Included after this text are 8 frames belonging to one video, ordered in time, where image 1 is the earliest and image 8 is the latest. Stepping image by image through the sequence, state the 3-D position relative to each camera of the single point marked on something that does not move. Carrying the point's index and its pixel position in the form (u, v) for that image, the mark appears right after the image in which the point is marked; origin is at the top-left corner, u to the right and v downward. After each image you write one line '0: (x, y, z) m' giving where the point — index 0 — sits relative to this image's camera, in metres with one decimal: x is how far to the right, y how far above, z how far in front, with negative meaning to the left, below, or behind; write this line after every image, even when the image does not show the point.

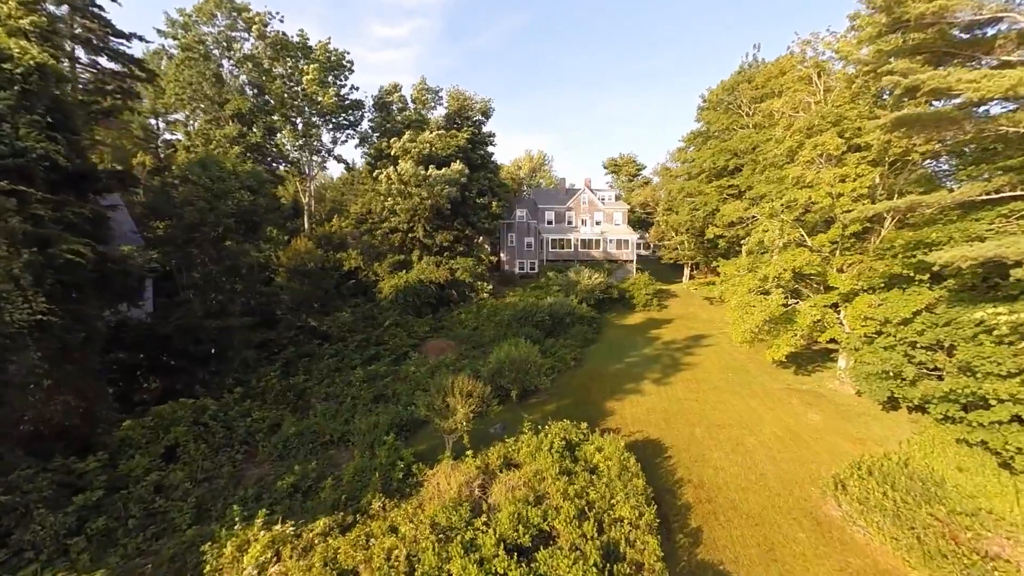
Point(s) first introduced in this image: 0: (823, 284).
0: (+12.3, +0.1, +18.8) m
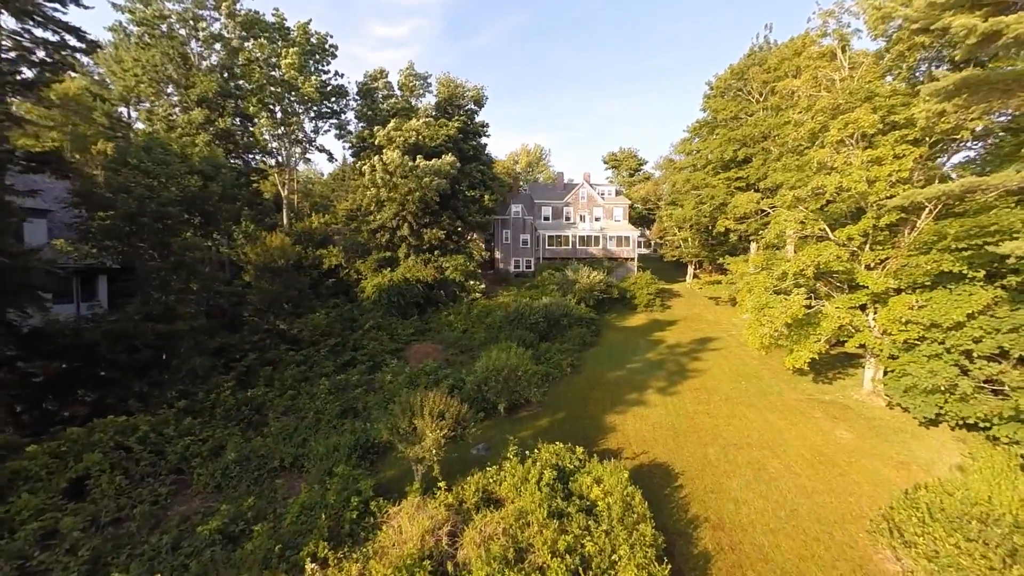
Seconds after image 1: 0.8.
0: (+11.9, +0.2, +16.7) m
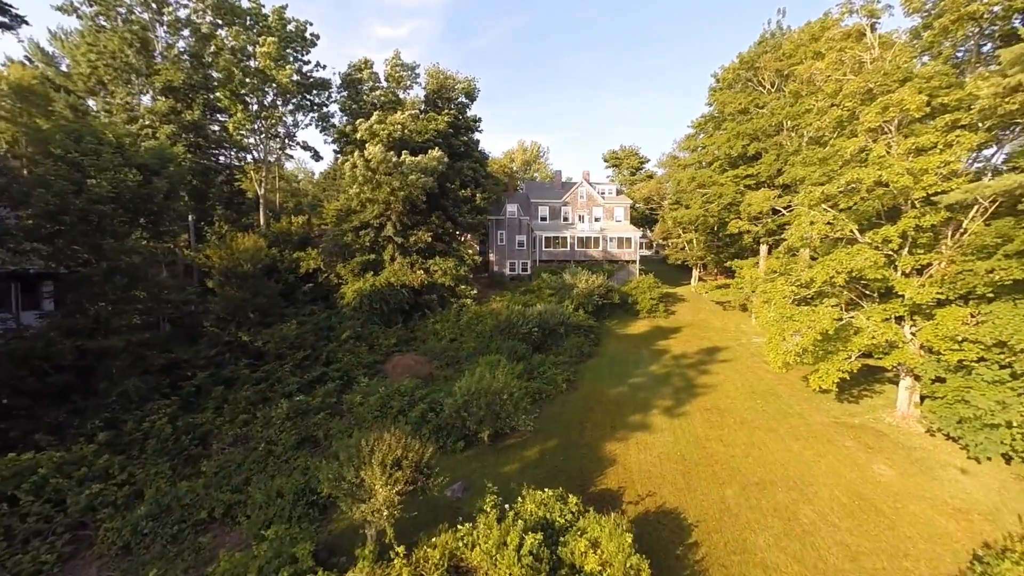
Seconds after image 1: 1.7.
0: (+11.5, -0.1, +14.7) m
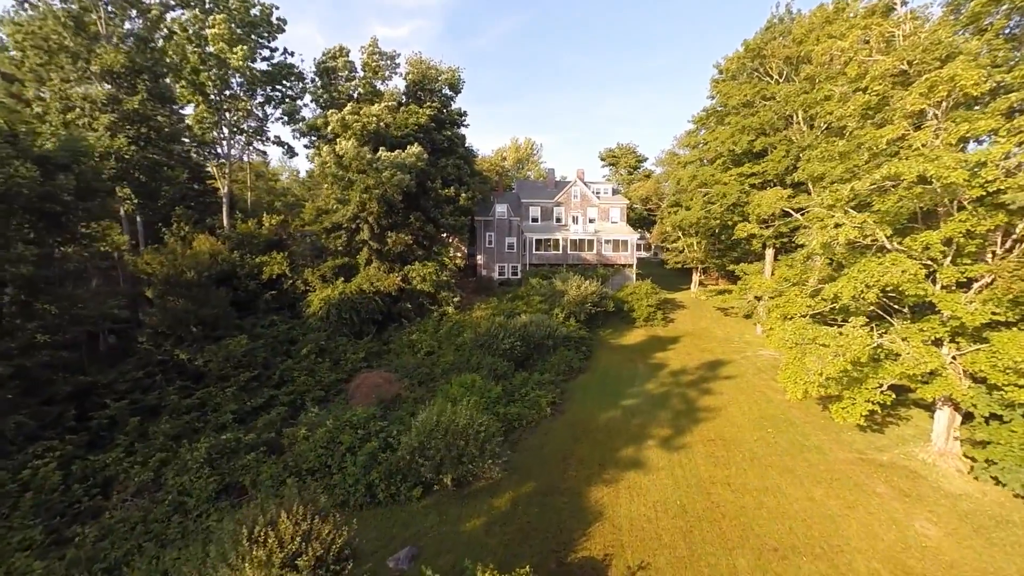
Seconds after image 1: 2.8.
0: (+10.7, -0.5, +12.5) m
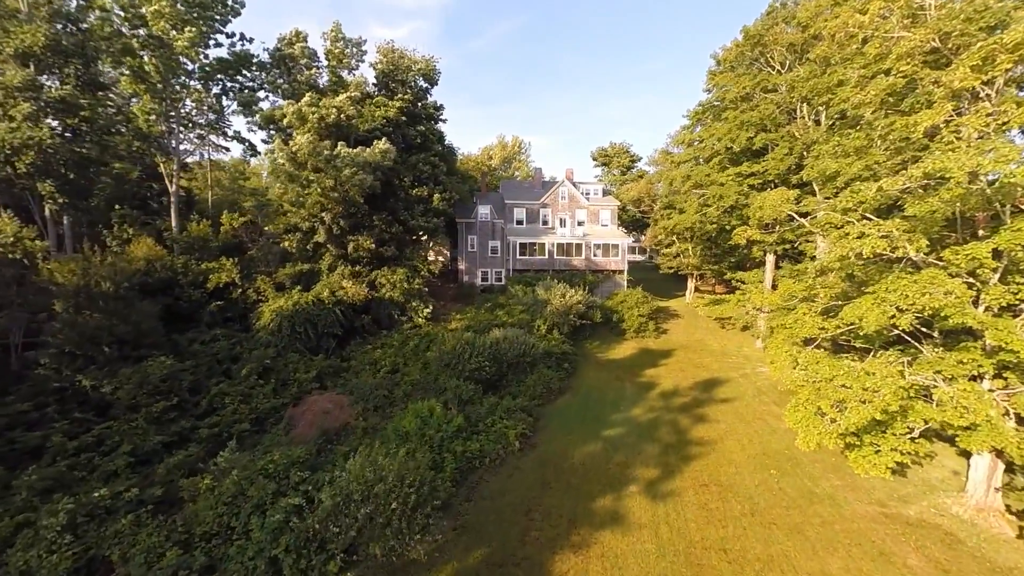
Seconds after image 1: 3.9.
0: (+9.6, -1.0, +10.3) m
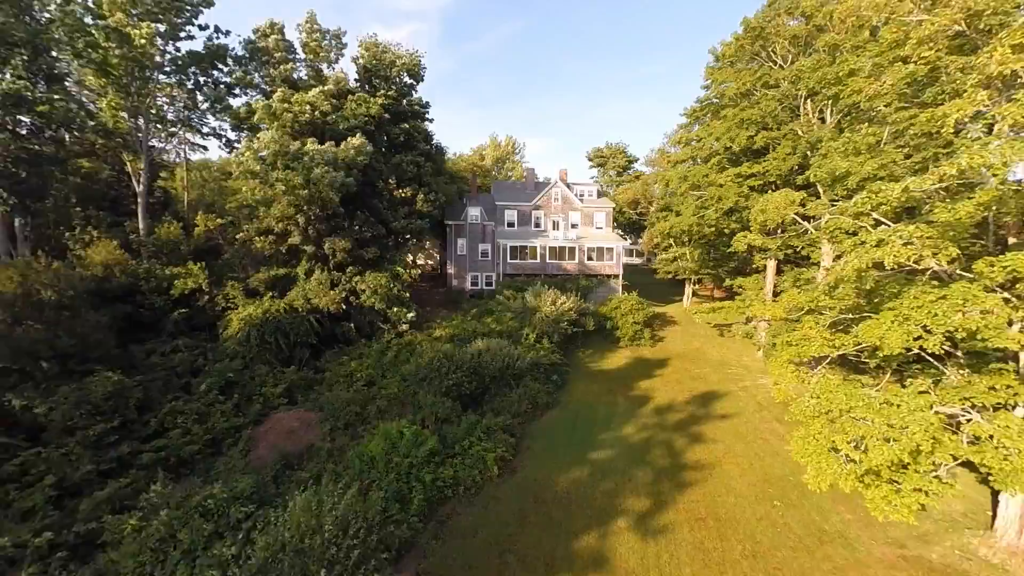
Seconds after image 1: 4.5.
0: (+9.0, -1.3, +9.1) m
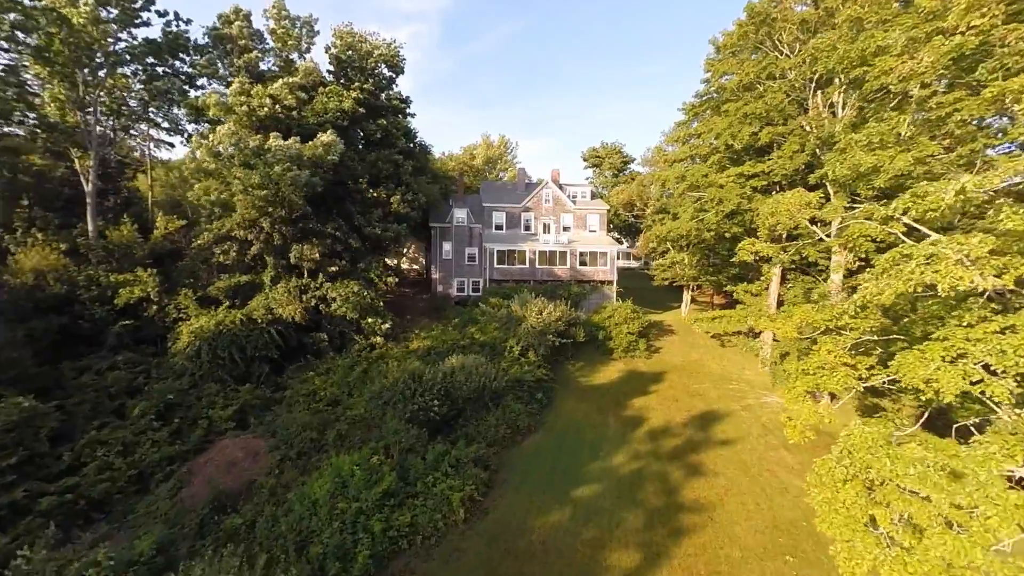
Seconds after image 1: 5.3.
0: (+8.3, -1.7, +7.3) m
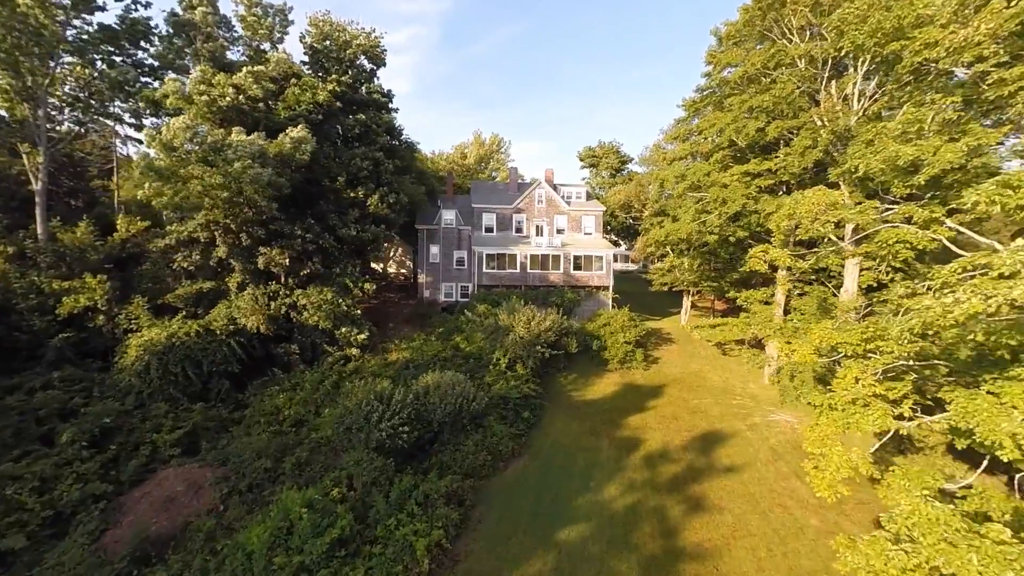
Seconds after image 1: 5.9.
0: (+7.7, -1.9, +5.7) m
